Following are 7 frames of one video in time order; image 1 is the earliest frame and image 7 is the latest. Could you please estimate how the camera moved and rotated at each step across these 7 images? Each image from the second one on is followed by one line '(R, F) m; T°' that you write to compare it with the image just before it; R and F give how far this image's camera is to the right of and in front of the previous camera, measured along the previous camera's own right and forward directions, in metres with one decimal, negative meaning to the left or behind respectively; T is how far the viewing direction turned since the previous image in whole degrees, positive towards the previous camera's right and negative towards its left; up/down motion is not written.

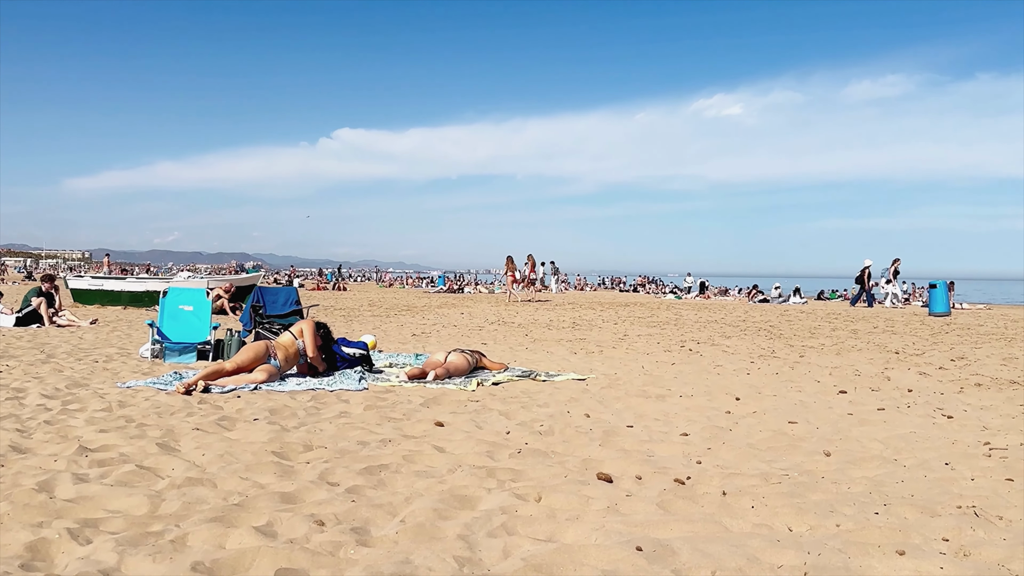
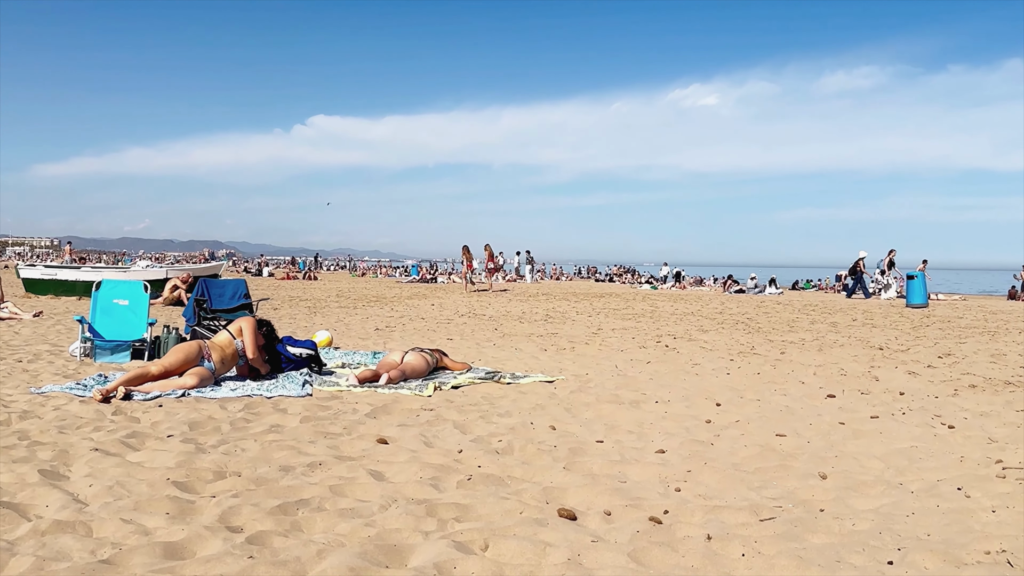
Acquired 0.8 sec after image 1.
(+0.1, +0.7) m; +2°
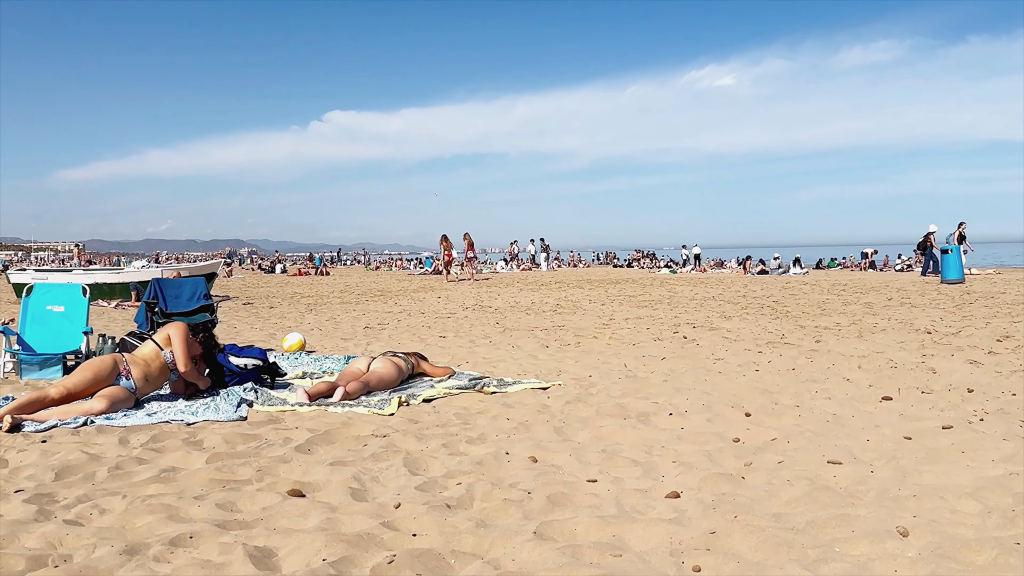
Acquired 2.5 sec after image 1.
(+0.3, +1.2) m; -1°
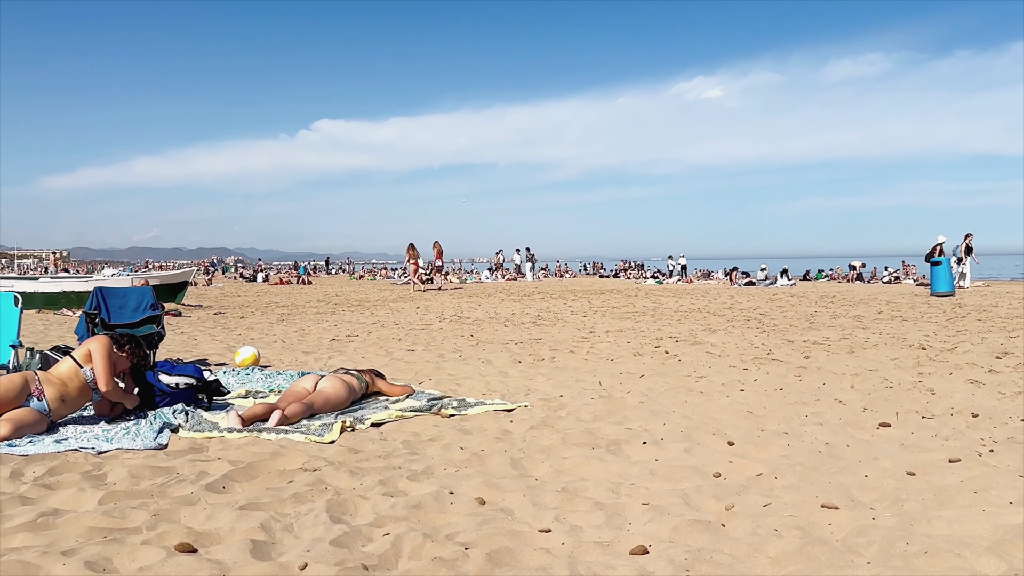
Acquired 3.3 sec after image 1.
(+0.2, +0.6) m; +1°
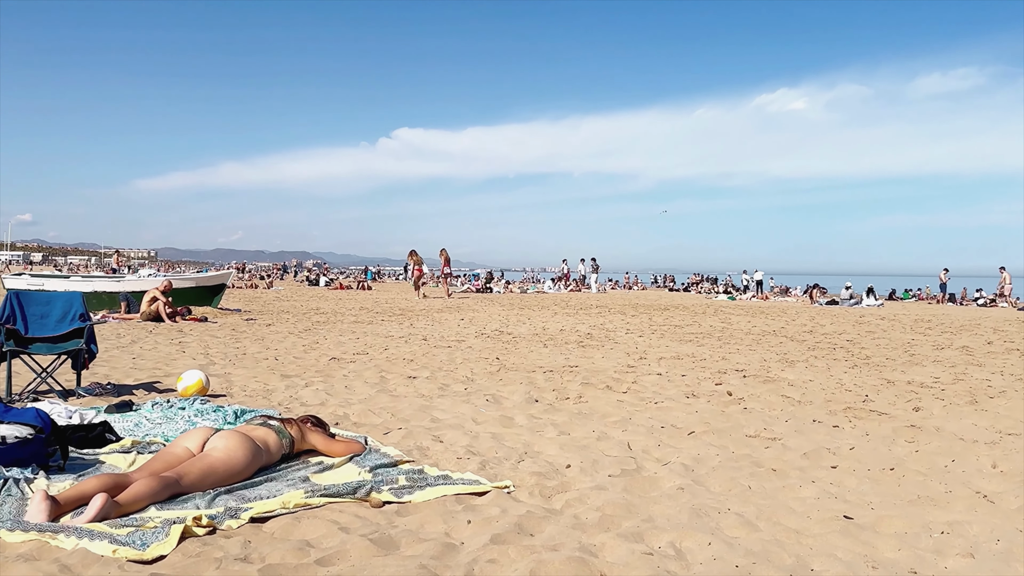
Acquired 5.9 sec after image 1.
(+0.4, +1.9) m; -5°
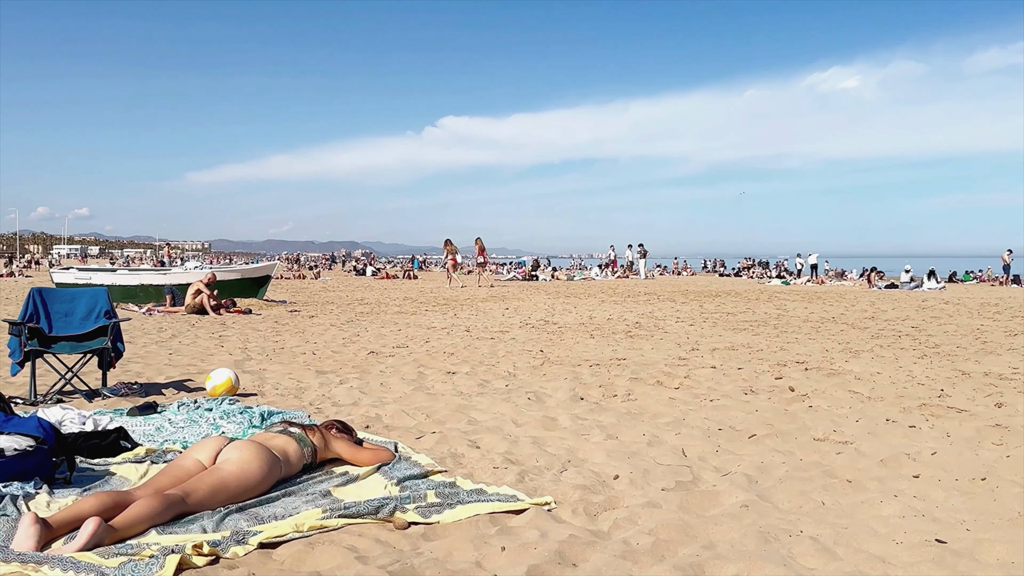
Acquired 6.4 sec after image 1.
(0.0, +0.4) m; -3°
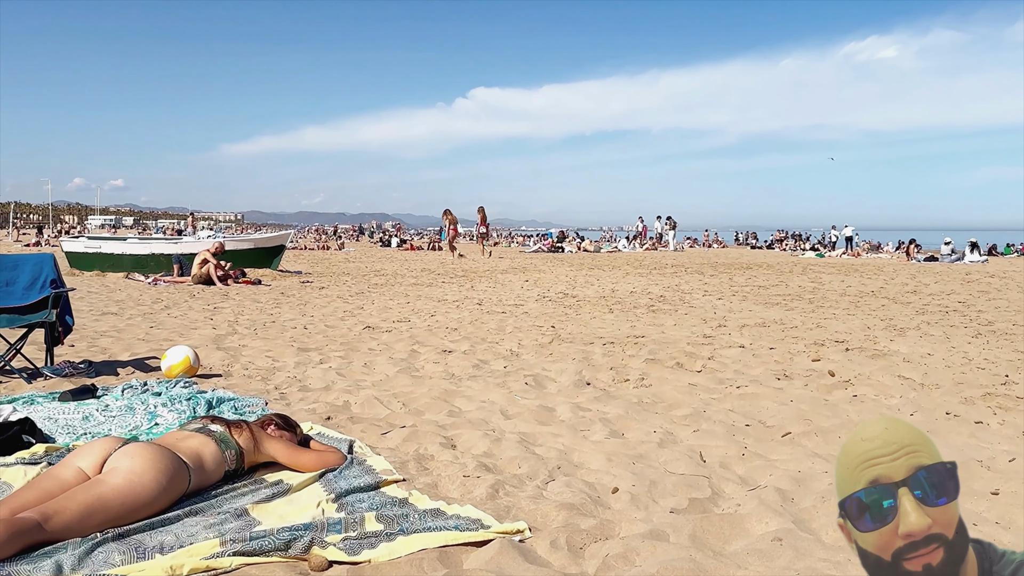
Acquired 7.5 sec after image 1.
(+0.2, +0.8) m; -2°
